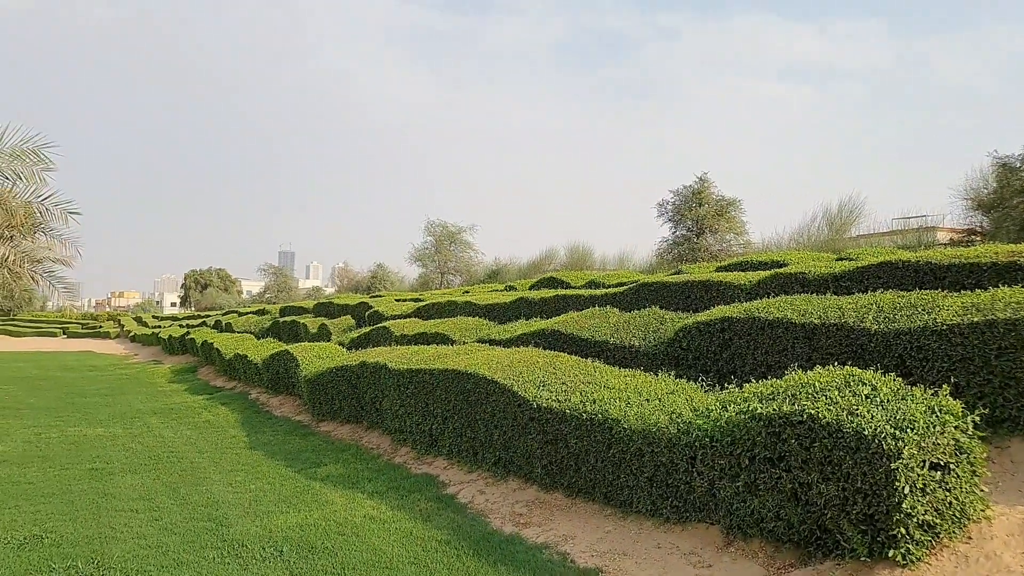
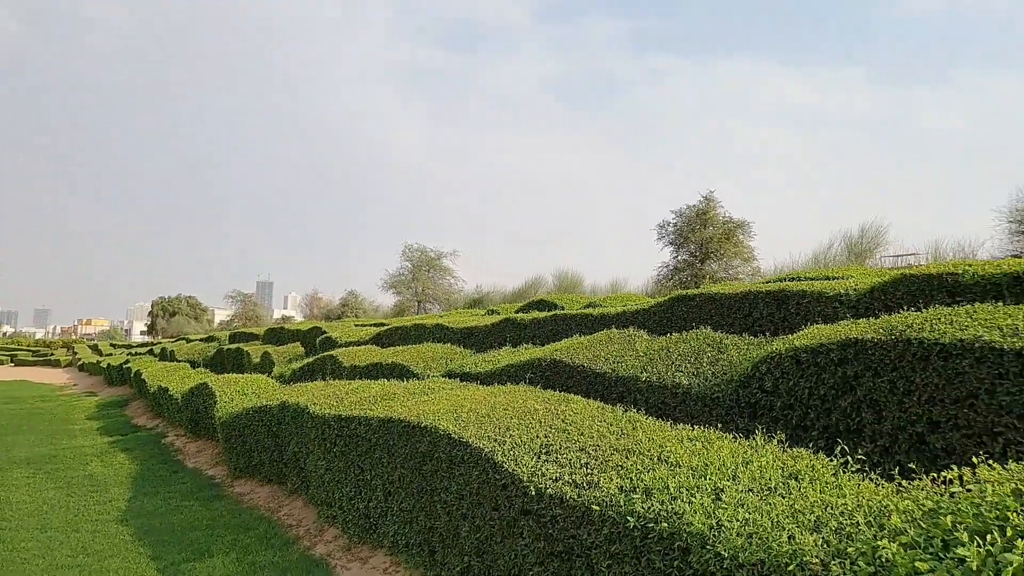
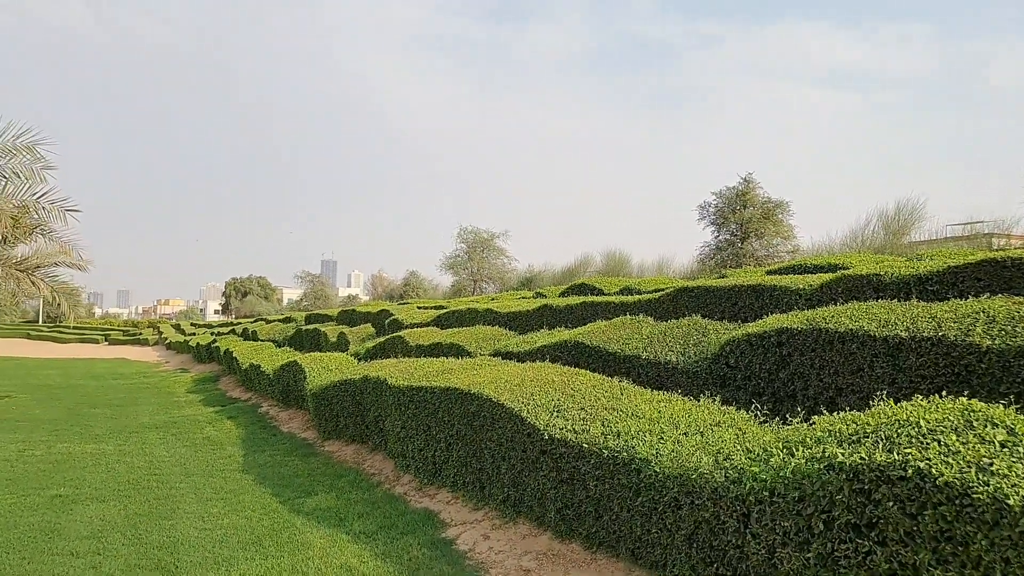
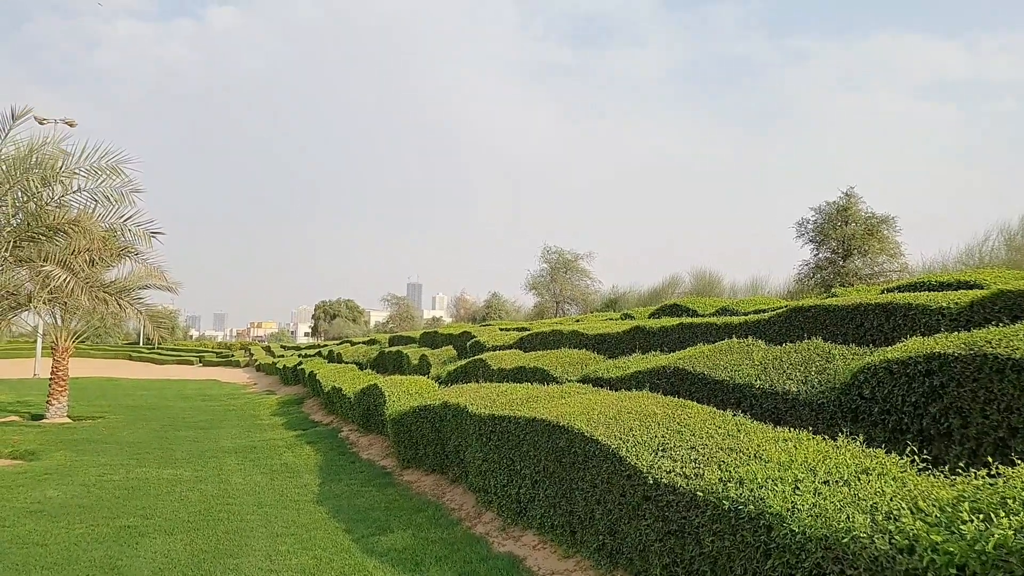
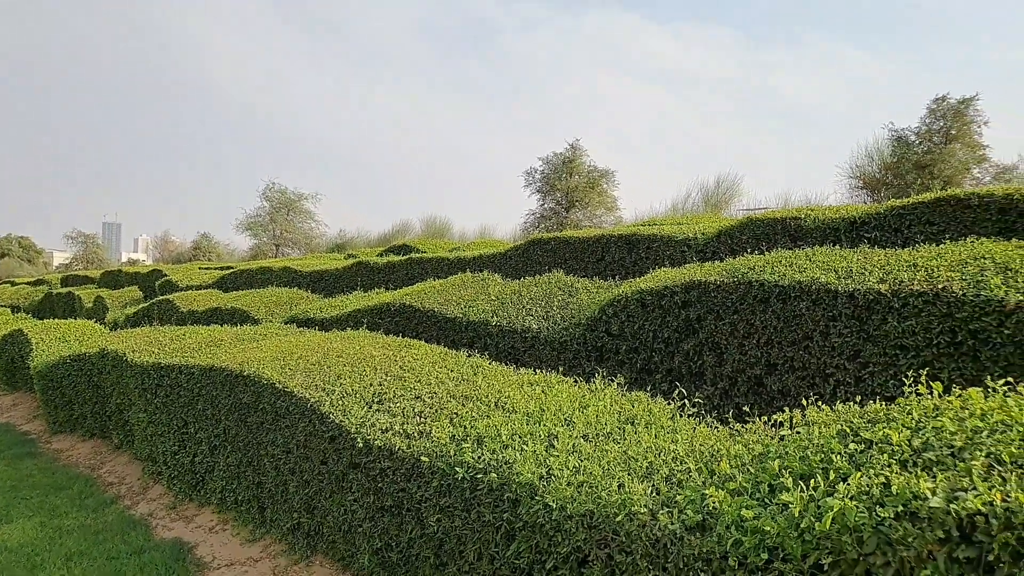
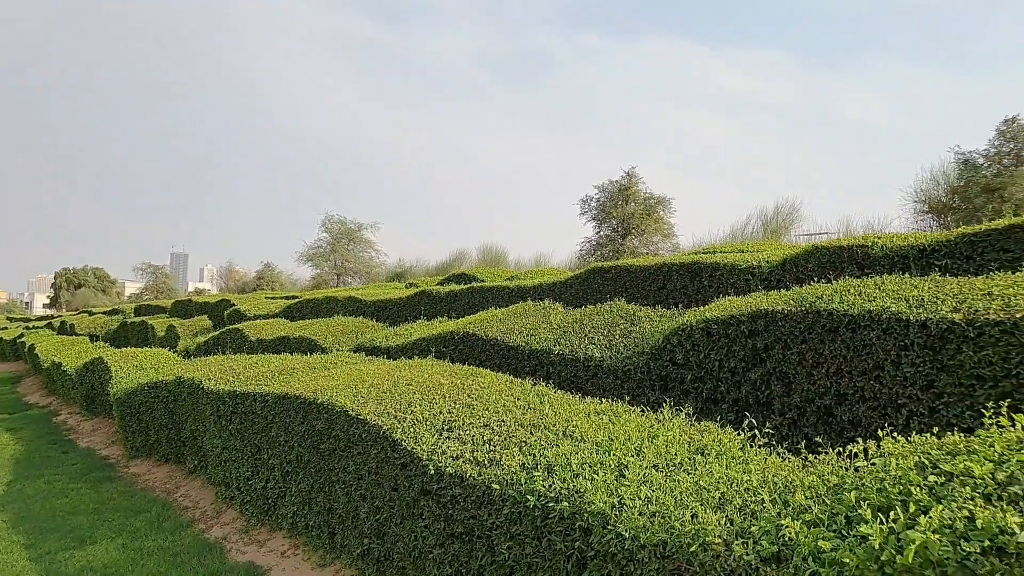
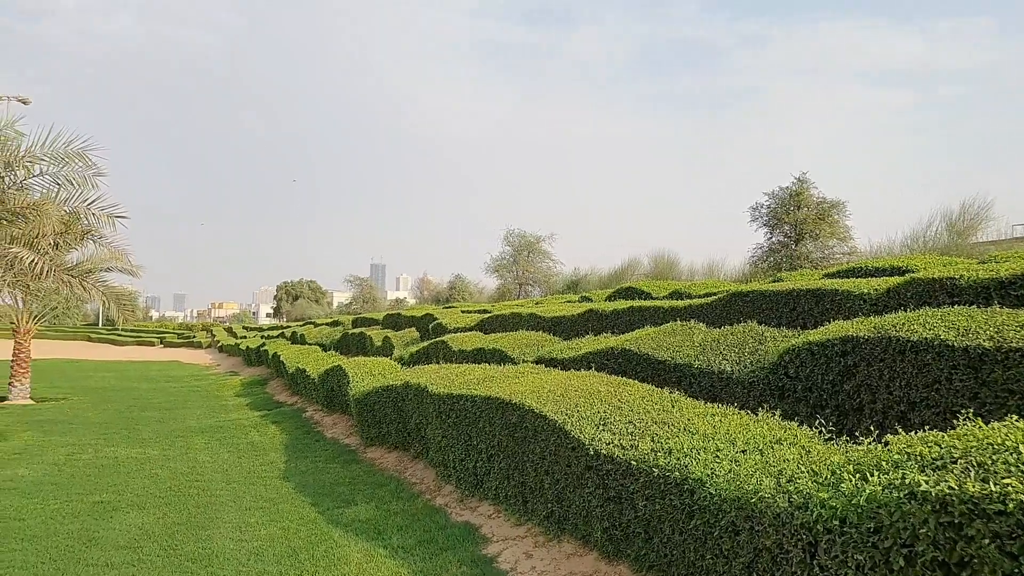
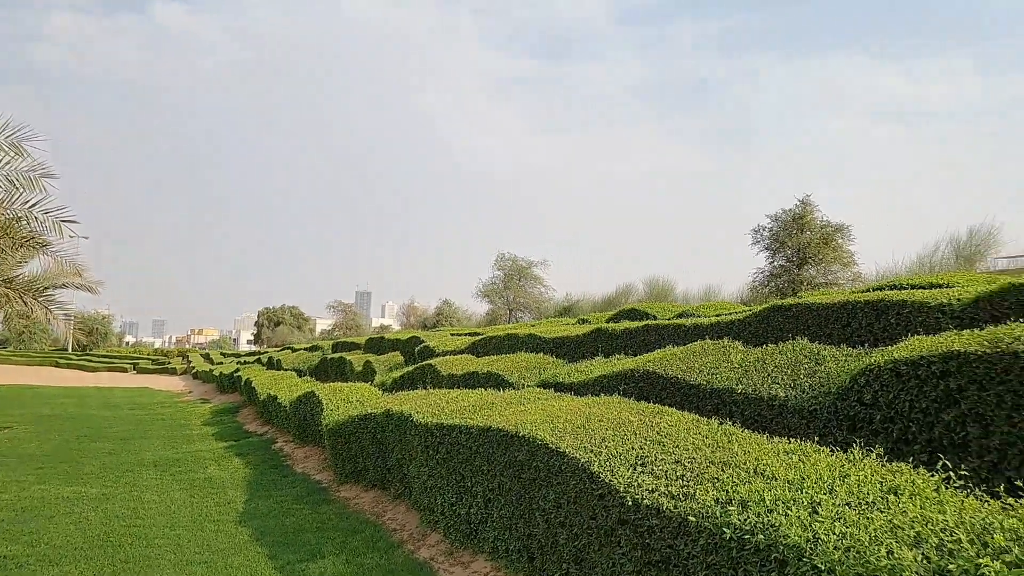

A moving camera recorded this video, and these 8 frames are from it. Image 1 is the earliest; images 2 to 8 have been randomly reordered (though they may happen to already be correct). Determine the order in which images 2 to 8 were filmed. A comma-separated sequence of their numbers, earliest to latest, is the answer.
3, 7, 4, 8, 2, 6, 5
